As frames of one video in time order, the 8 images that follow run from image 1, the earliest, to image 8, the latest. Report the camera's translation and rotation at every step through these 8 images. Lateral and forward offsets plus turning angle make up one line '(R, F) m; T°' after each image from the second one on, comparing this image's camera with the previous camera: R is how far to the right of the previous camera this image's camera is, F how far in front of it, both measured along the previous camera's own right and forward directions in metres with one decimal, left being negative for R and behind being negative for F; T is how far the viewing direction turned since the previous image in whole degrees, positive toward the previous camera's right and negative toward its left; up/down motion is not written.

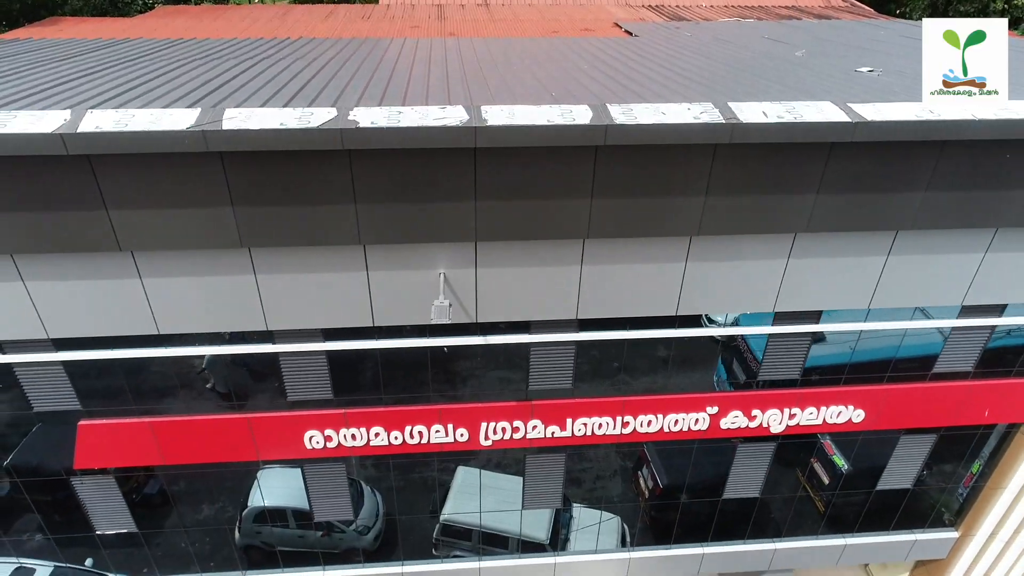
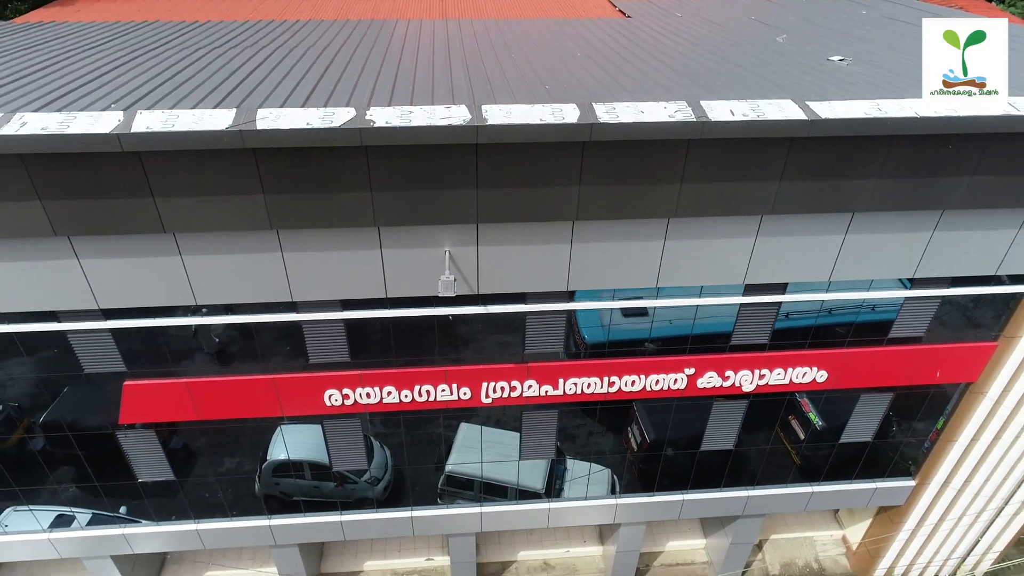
(0.0, -0.7) m; 0°
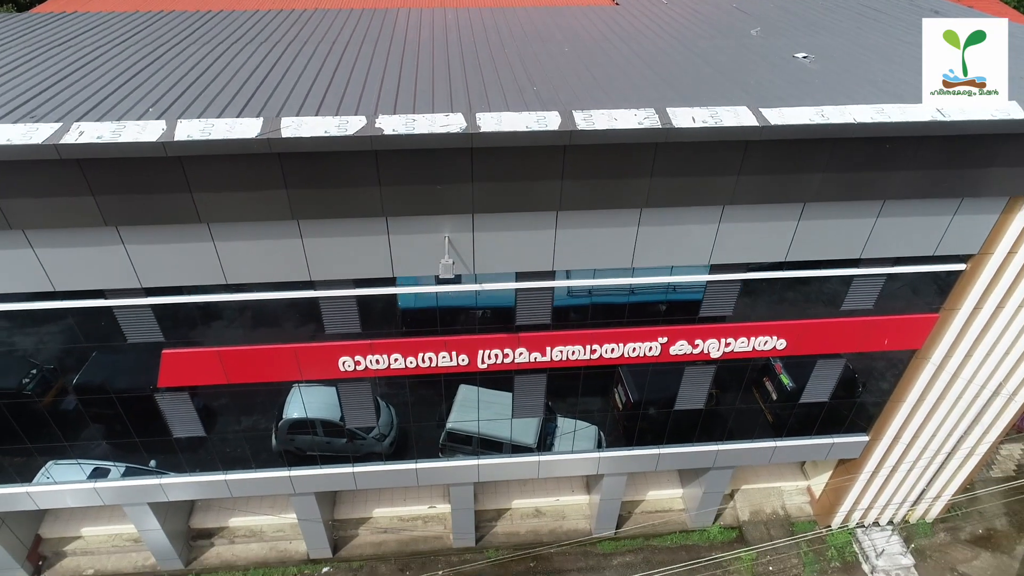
(+0.1, -0.9) m; 0°
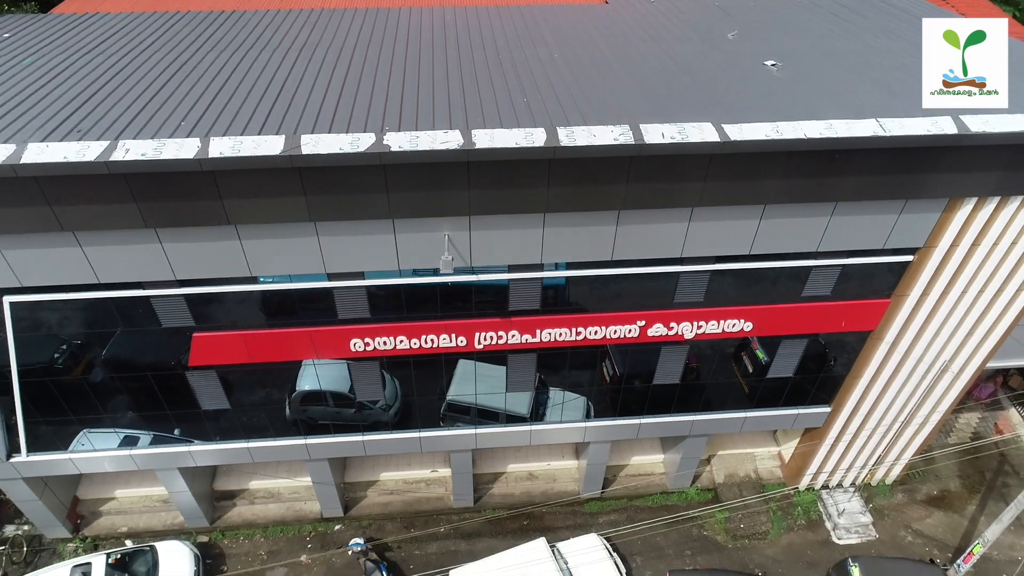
(+0.1, -1.0) m; 0°
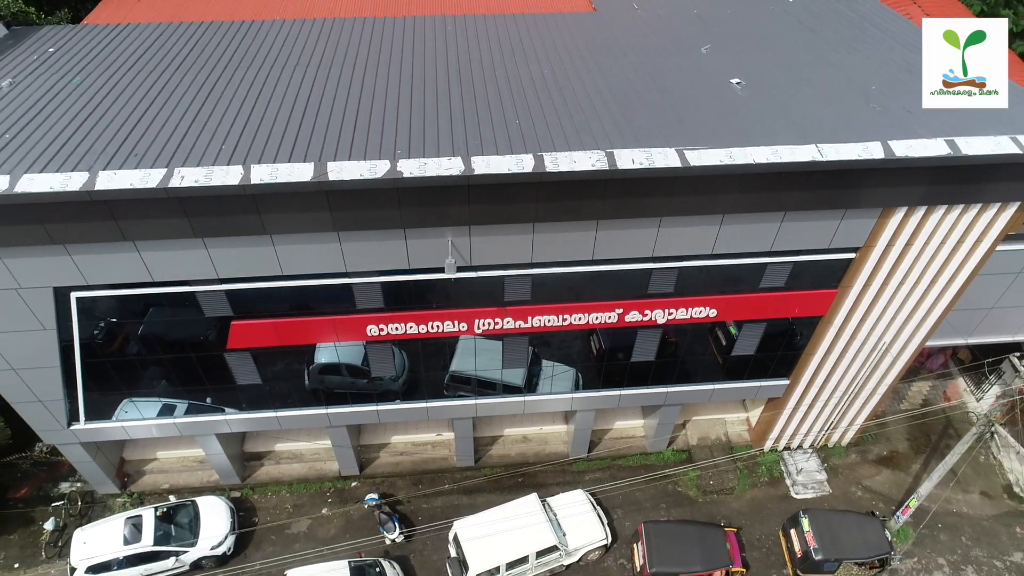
(+0.1, -1.4) m; 0°
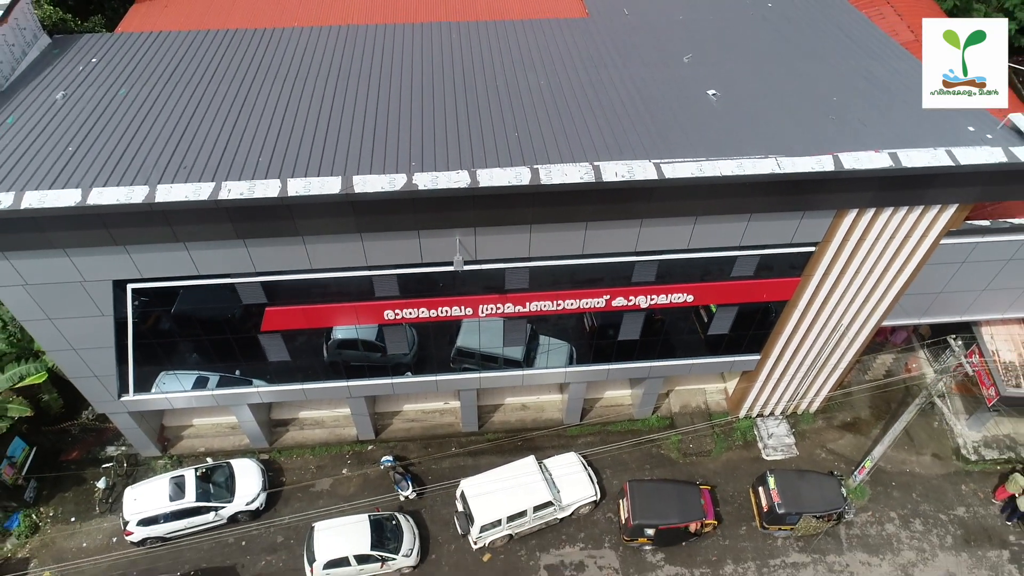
(0.0, -1.5) m; 0°
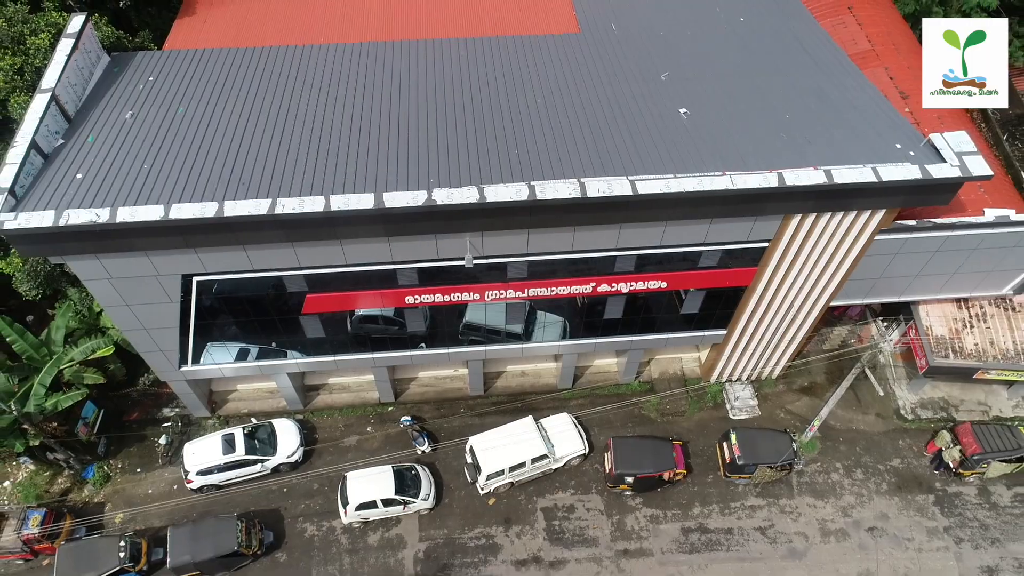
(0.0, -2.3) m; 0°
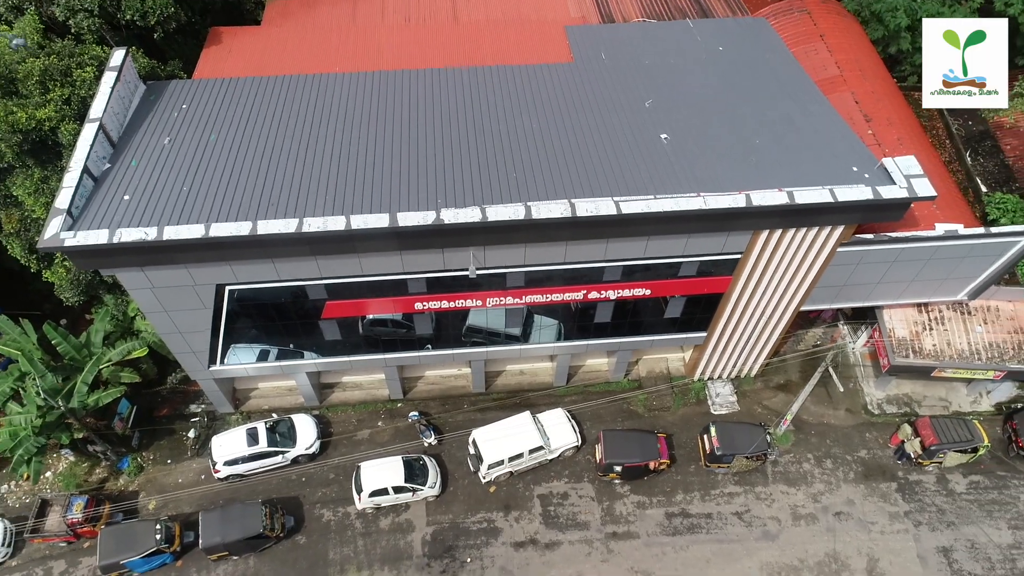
(0.0, -1.6) m; 0°
